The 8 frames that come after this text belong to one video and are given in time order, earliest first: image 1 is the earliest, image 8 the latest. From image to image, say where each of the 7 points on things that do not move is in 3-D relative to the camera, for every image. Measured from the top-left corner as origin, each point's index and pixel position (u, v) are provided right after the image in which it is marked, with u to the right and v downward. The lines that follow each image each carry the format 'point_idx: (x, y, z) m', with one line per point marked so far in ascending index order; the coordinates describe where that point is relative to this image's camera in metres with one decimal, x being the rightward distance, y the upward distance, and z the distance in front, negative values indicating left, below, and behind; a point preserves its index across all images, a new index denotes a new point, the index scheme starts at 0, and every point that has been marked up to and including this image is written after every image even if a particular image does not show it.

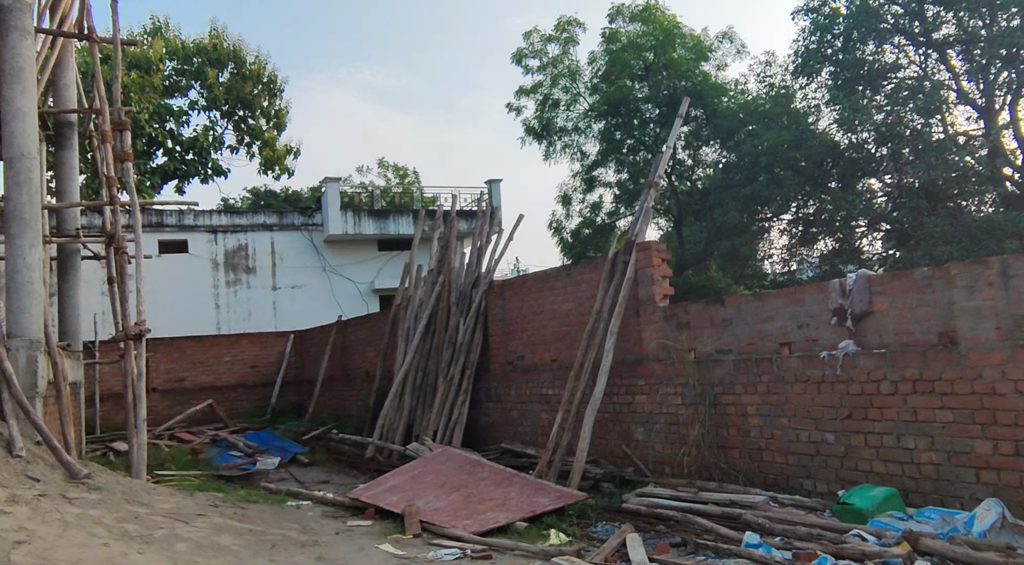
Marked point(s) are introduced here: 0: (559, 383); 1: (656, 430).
0: (+0.5, -1.1, +9.6) m
1: (+1.4, -1.5, +8.4) m
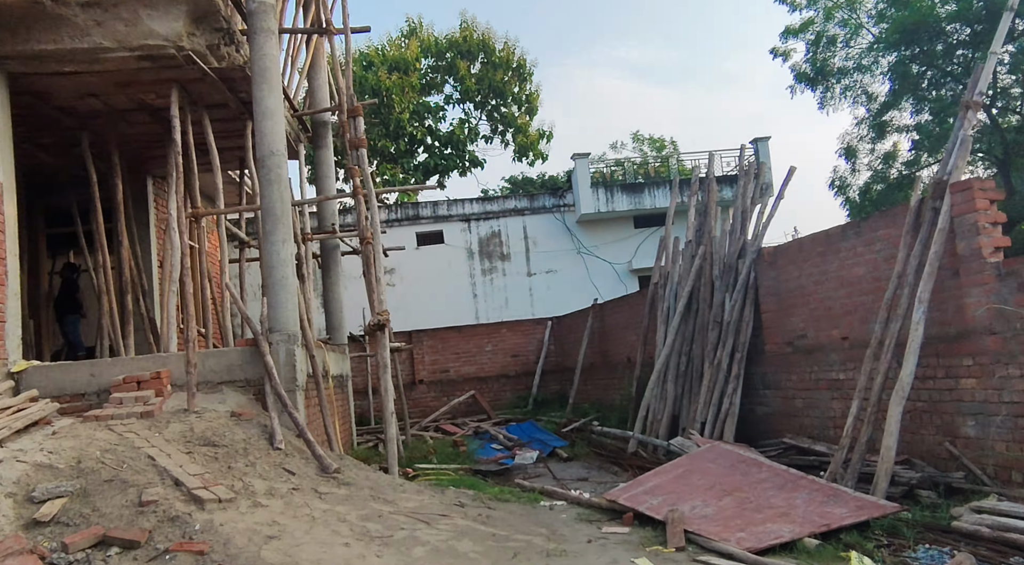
0: (+3.1, -0.8, +7.9) m
1: (+3.7, -1.1, +6.5) m
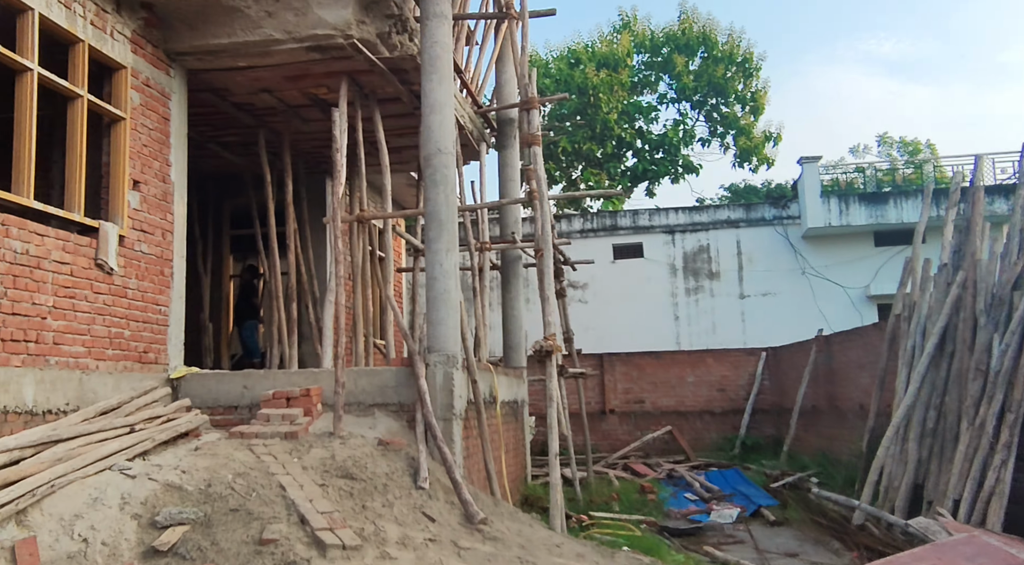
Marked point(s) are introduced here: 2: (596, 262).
0: (+4.5, -1.1, +5.6) m
1: (+4.6, -1.4, +4.2) m
2: (+1.9, +0.4, +19.2) m
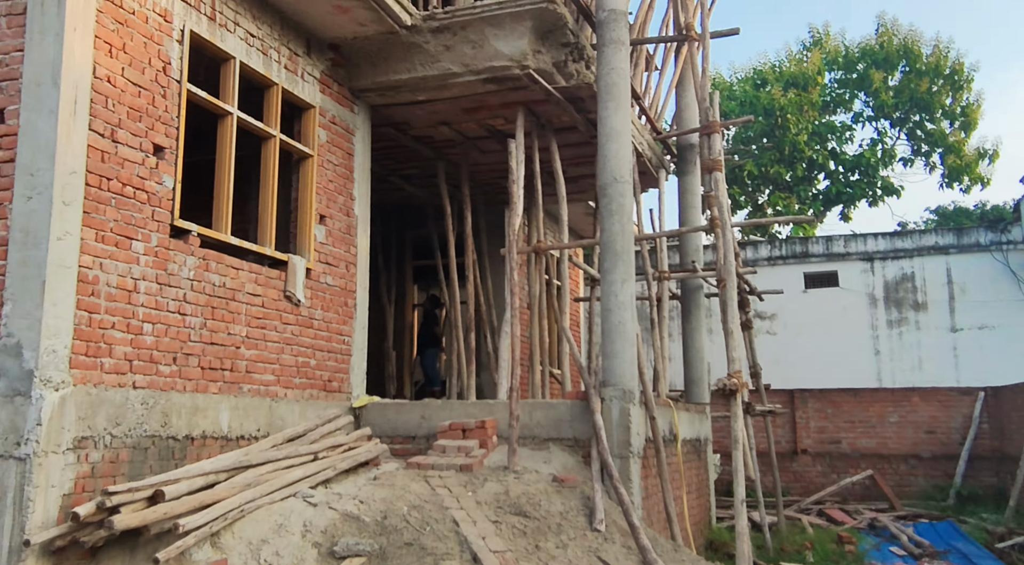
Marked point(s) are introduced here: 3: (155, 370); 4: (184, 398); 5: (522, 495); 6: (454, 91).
0: (+5.5, -1.3, +4.3) m
1: (+5.3, -1.5, +2.8) m
2: (+5.8, -0.2, +18.1) m
3: (-2.4, -0.6, +5.7) m
4: (-2.2, -0.8, +5.9) m
5: (+0.1, -1.6, +6.4) m
6: (-0.5, +1.8, +7.9) m
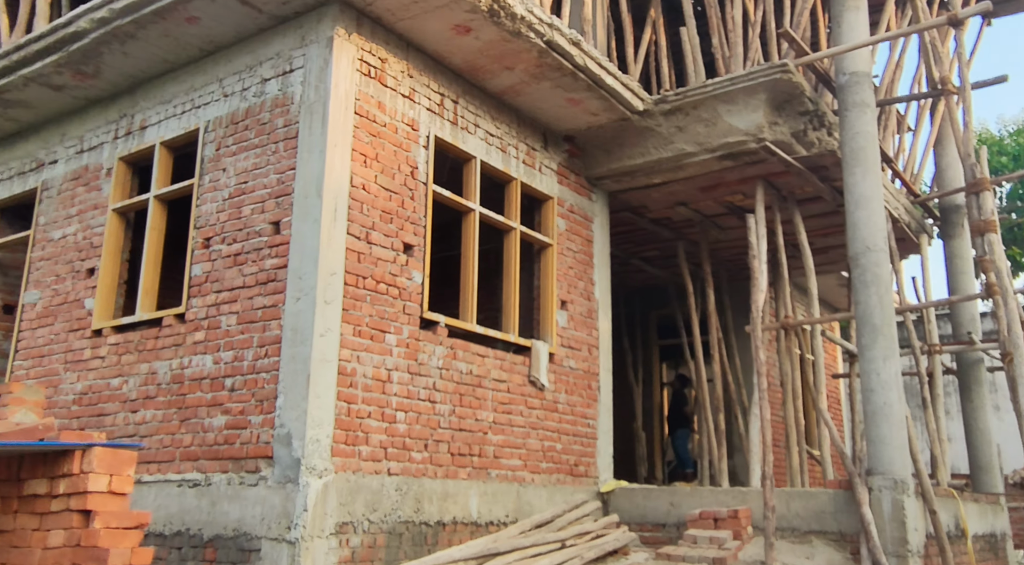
0: (+6.4, -1.4, +2.4) m
1: (+5.8, -1.6, +1.0) m
2: (+10.6, -1.4, +15.6) m
3: (-0.7, -1.2, +6.0) m
4: (-0.5, -1.4, +6.1) m
5: (+1.9, -2.2, +5.9) m
6: (+1.6, +1.0, +7.8) m
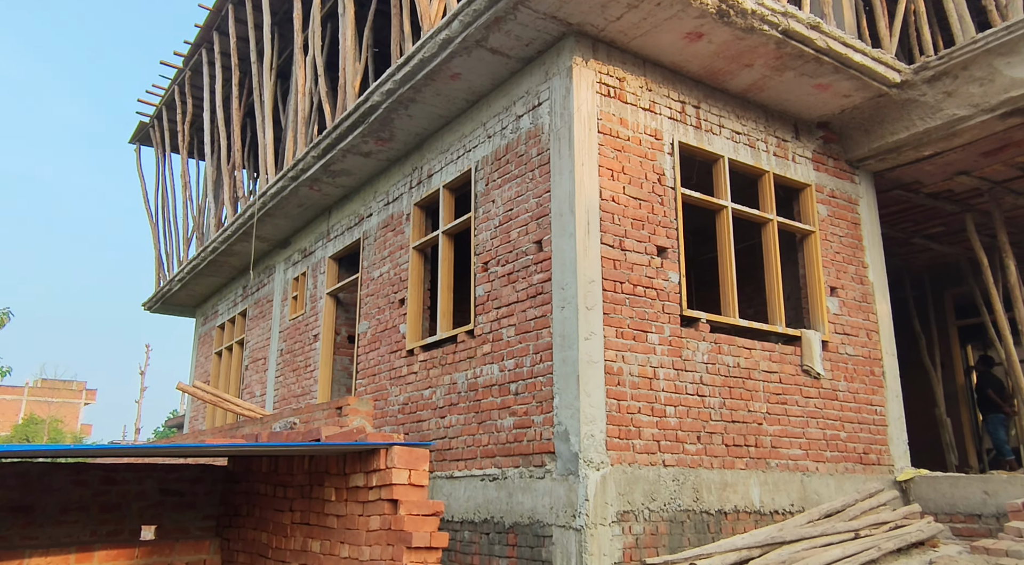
0: (+6.7, -0.7, +0.4) m
1: (+5.7, -0.9, -0.7) m
2: (+15.2, -0.3, +11.4) m
3: (+1.2, -1.2, +6.2) m
4: (+1.5, -1.4, +6.3) m
5: (+3.7, -1.9, +5.3) m
6: (+3.8, +1.2, +7.3) m
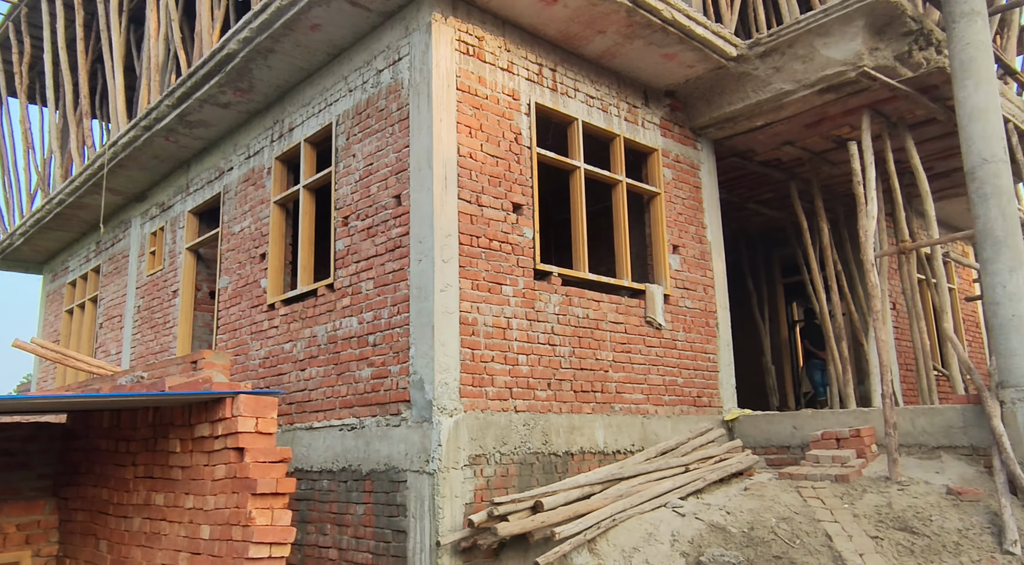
0: (+6.4, -0.6, +1.6) m
1: (+5.6, -0.9, +0.4) m
2: (+13.2, +0.2, +13.7) m
3: (+0.2, -0.9, +6.6) m
4: (+0.4, -1.1, +6.7) m
5: (+2.8, -1.6, +6.0) m
6: (+2.6, +1.6, +7.9) m
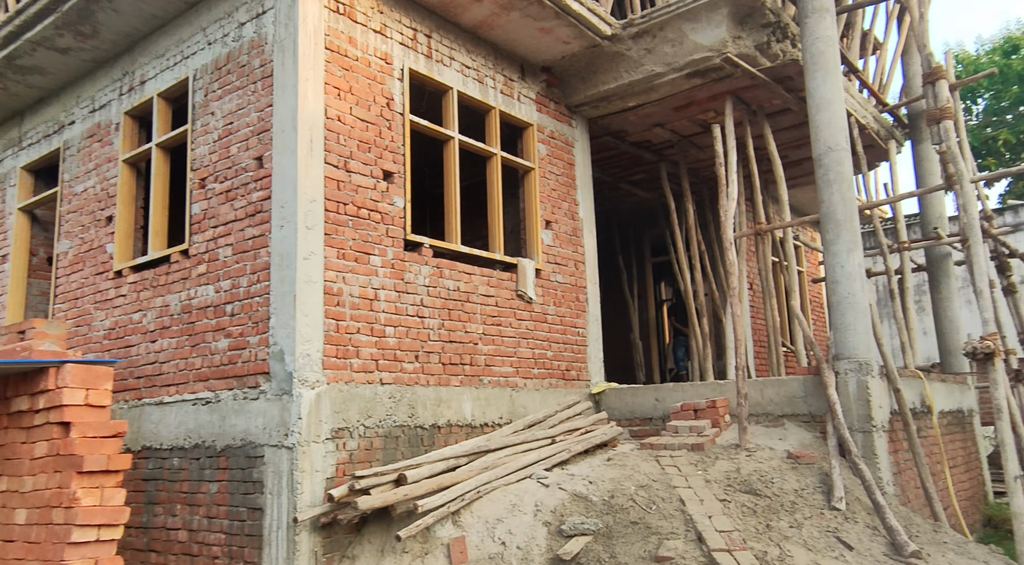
0: (+6.1, -0.6, +2.4) m
1: (+5.4, -0.8, +1.1) m
2: (+11.0, +0.3, +15.3) m
3: (-0.8, -0.6, +6.4) m
4: (-0.6, -0.8, +6.6) m
5: (+1.8, -1.4, +6.2) m
6: (+1.4, +1.8, +8.0) m
